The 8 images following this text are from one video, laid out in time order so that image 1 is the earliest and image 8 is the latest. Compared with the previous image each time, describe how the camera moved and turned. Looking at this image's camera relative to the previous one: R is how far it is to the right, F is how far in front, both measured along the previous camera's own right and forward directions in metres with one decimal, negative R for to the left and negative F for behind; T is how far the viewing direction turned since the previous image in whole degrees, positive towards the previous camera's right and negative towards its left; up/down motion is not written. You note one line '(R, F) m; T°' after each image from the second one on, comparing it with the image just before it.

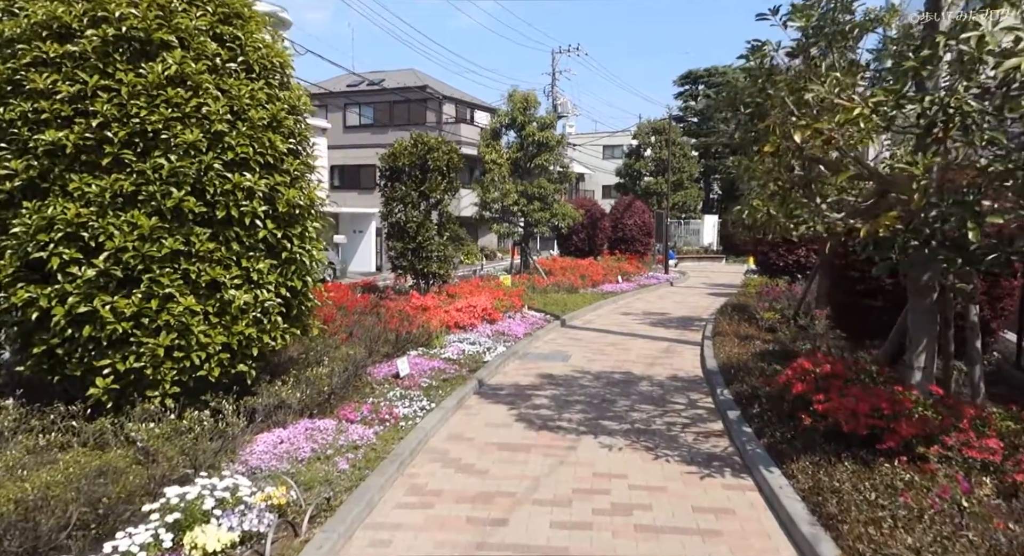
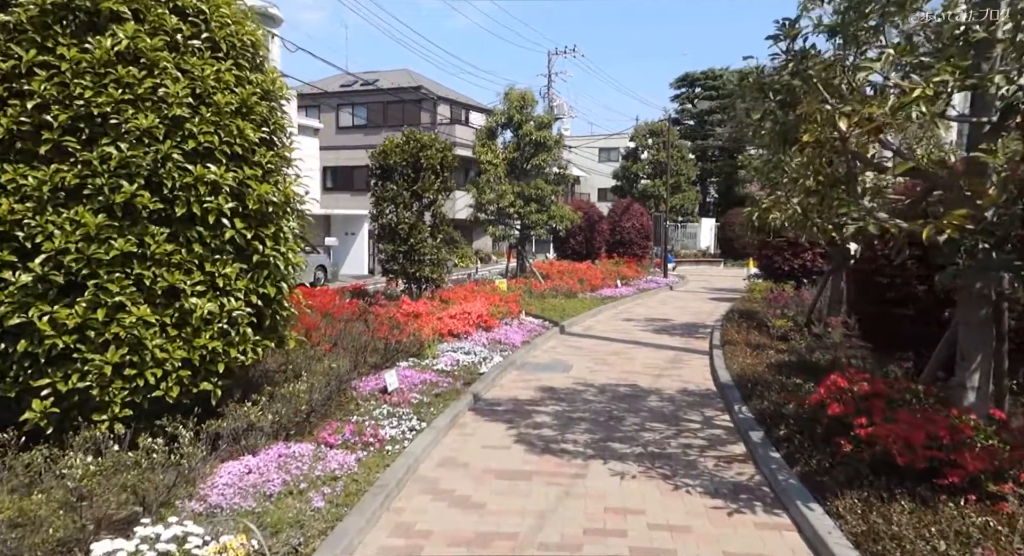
(0.0, +0.6) m; 0°
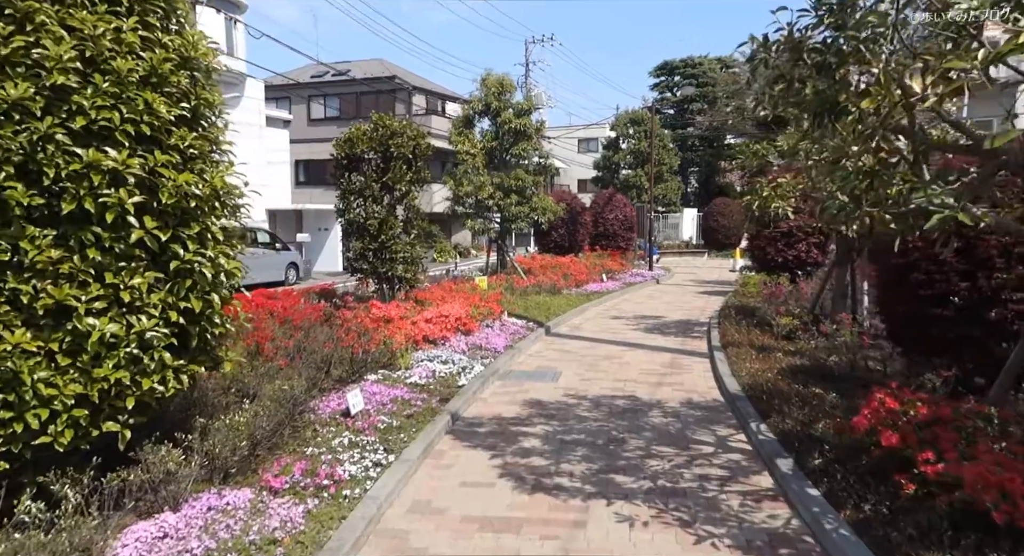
(0.0, +0.9) m; +1°
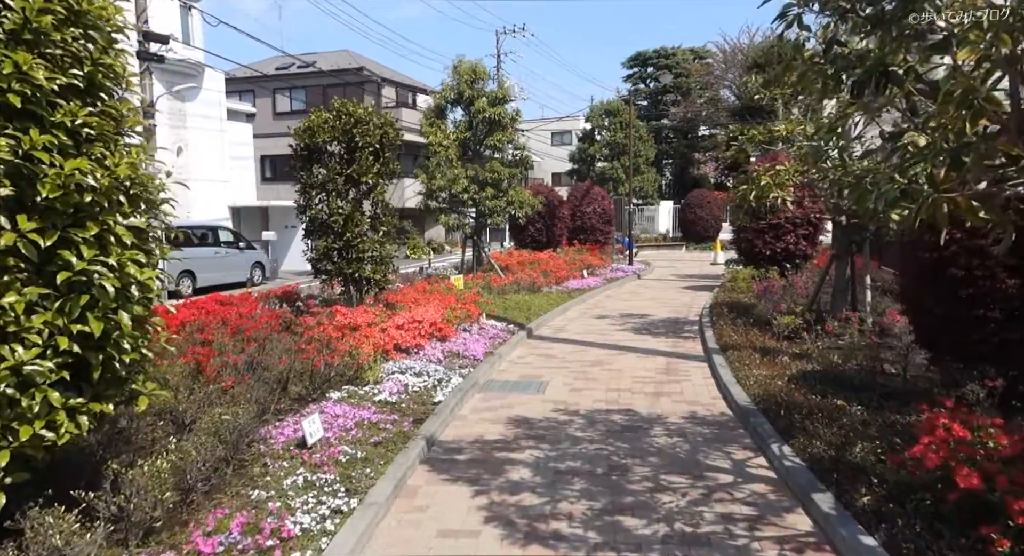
(-0.1, +0.8) m; +2°
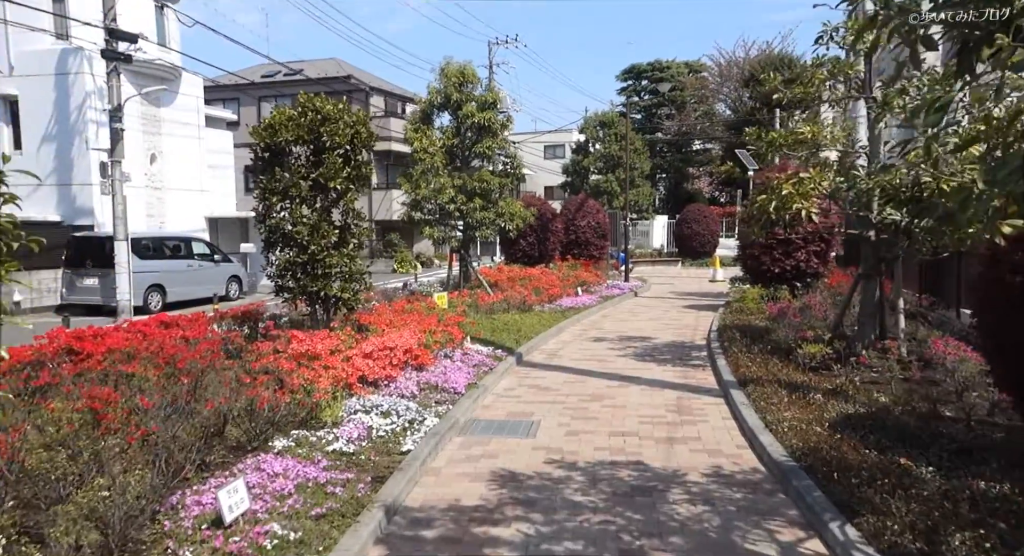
(0.0, +1.1) m; +1°
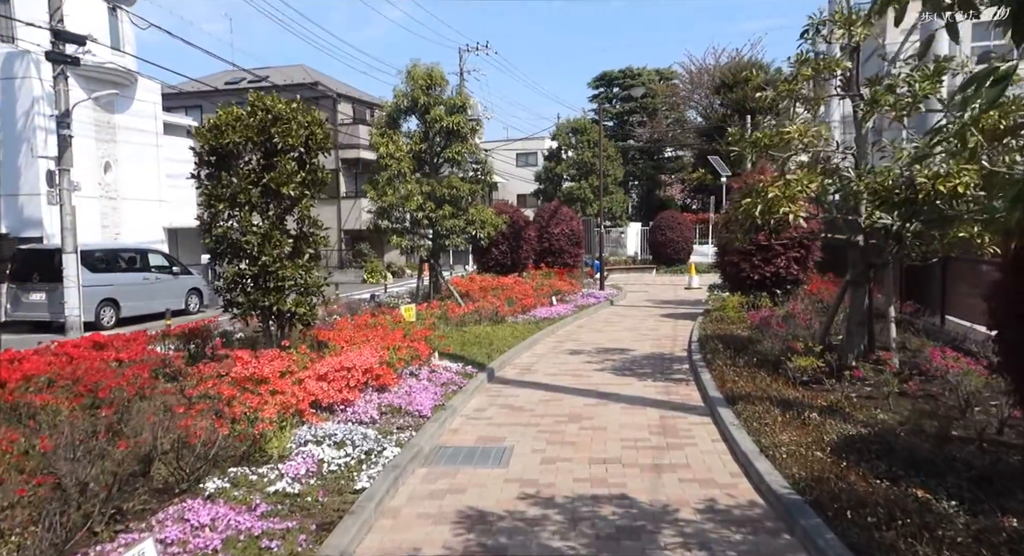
(0.0, +0.6) m; +2°
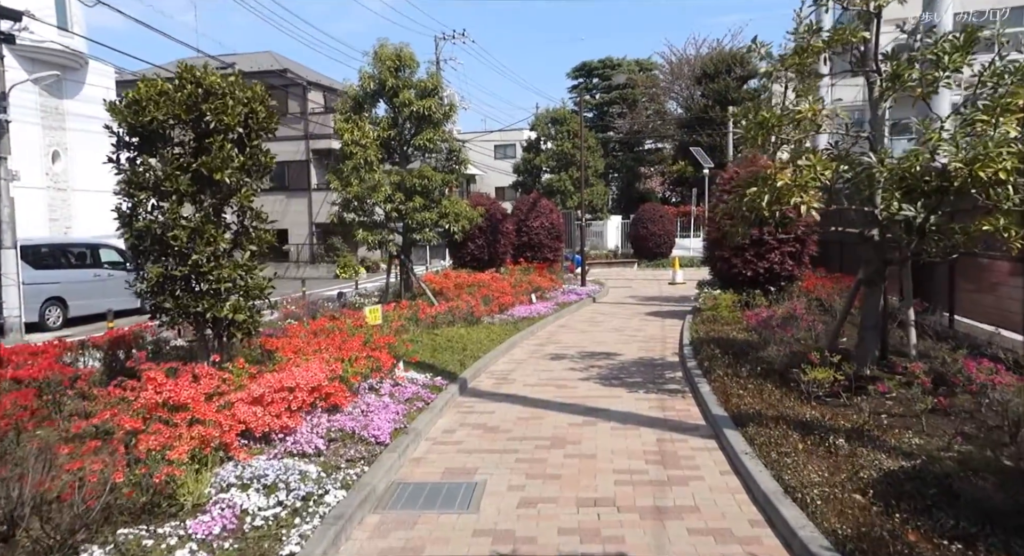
(0.0, +1.0) m; +2°
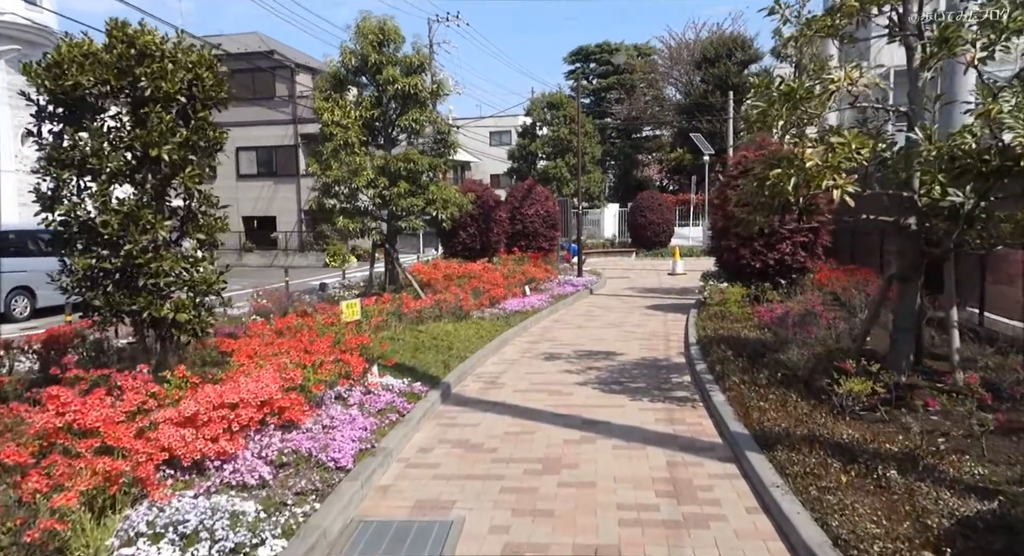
(+0.1, +0.9) m; 0°
